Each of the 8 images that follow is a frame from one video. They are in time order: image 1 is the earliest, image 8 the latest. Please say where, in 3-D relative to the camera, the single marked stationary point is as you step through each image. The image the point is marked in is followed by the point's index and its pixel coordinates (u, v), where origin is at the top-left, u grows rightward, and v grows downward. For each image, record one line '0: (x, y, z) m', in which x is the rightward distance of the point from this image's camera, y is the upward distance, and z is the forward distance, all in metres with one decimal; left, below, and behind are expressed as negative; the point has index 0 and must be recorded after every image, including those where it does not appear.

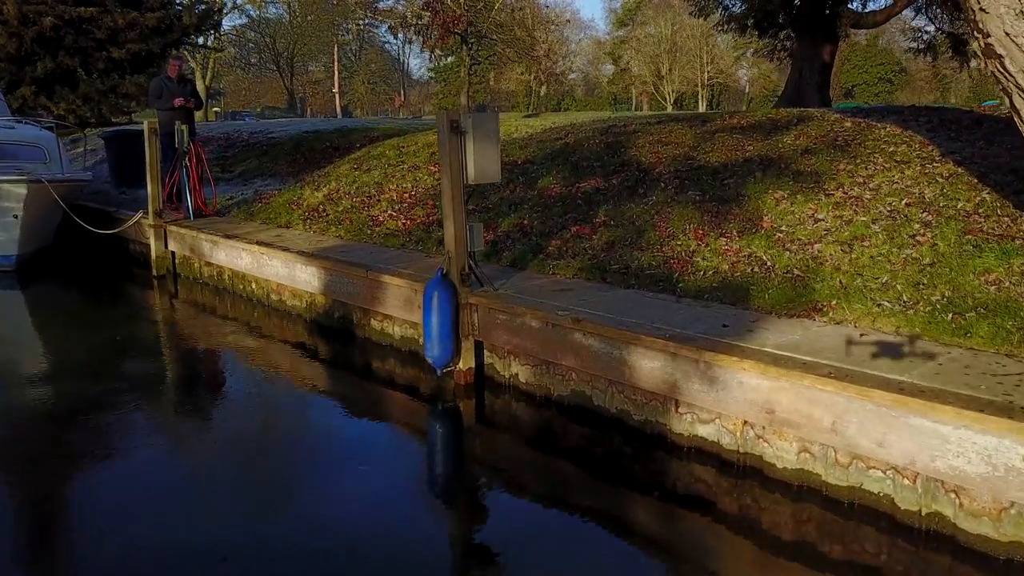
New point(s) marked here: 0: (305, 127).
0: (-5.1, +3.9, +18.2) m
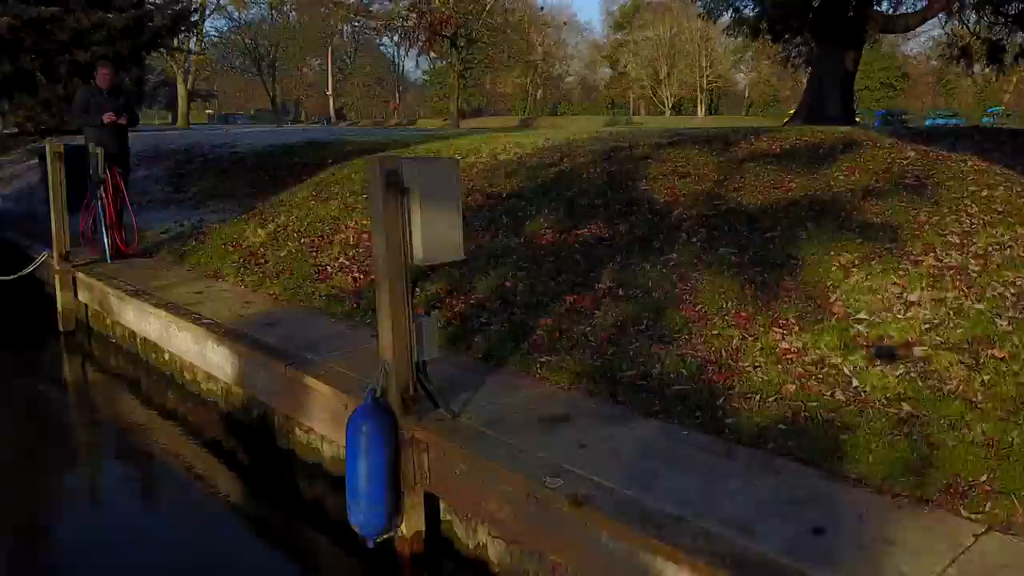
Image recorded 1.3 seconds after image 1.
0: (-5.3, +3.2, +16.5) m
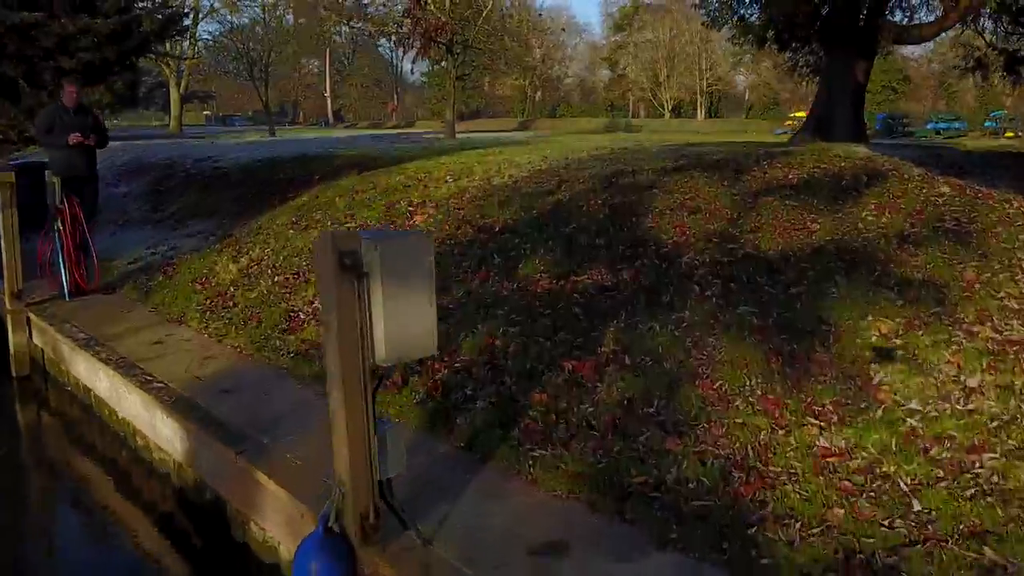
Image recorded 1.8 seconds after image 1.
0: (-5.4, +2.8, +15.9) m
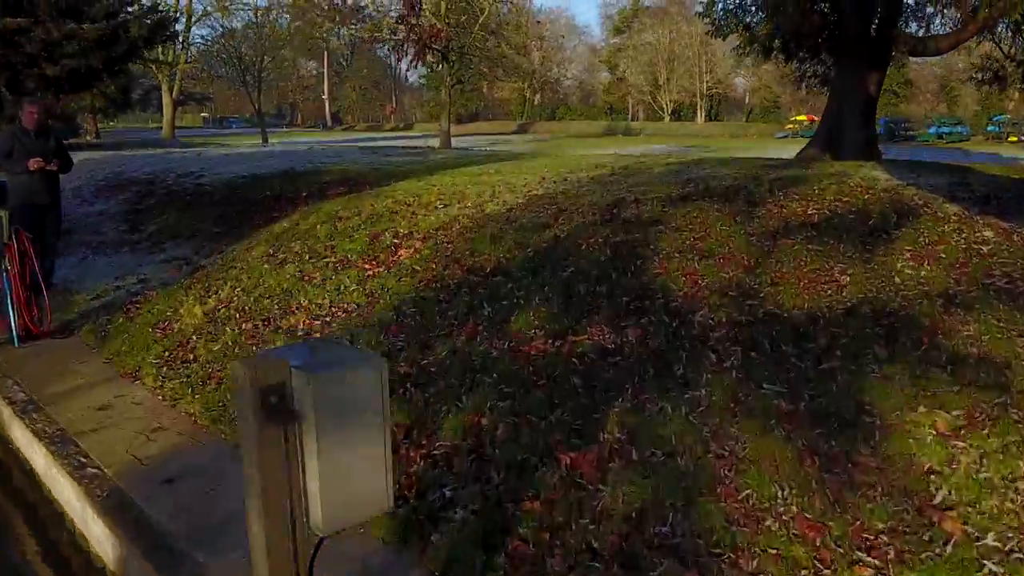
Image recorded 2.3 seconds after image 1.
0: (-5.5, +2.4, +15.2) m
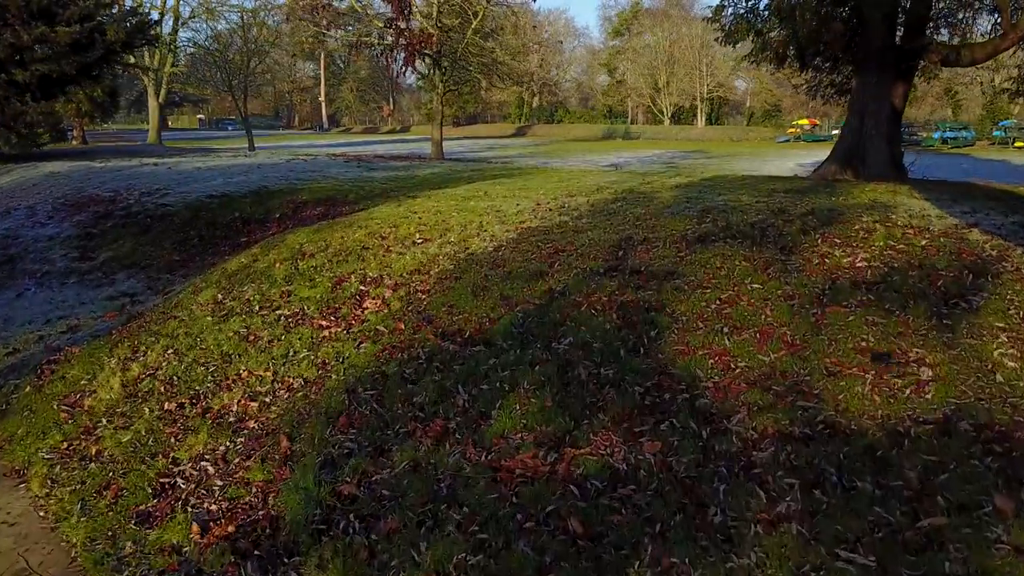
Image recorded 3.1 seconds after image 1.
0: (-5.6, +1.9, +14.0) m
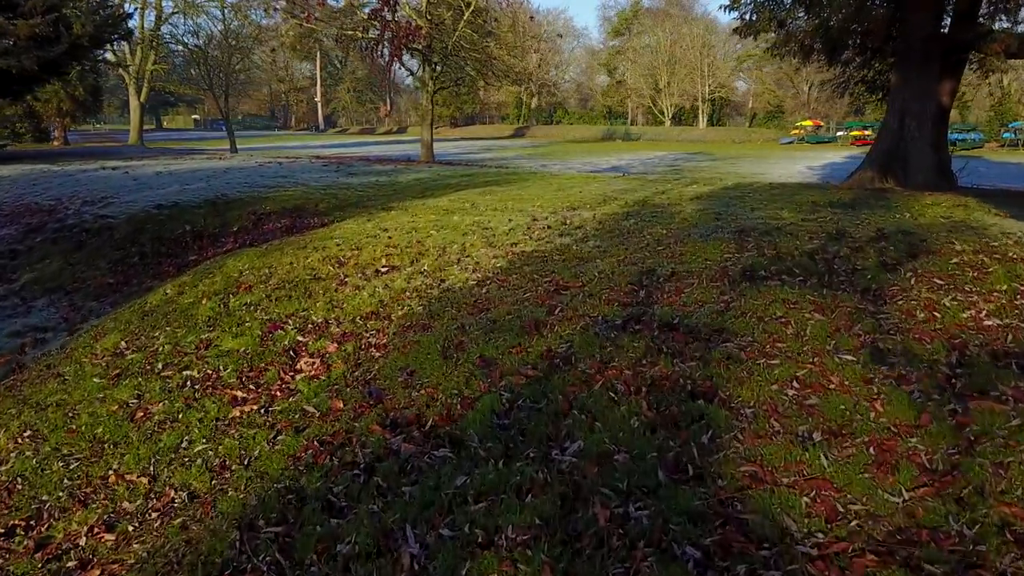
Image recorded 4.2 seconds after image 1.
0: (-5.7, +1.5, +12.3) m
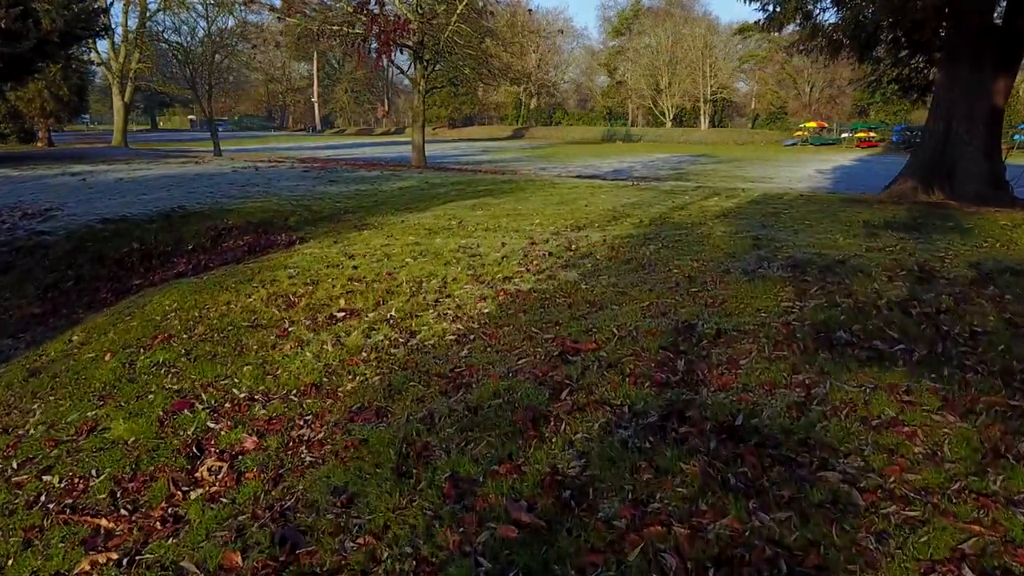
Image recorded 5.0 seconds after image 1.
0: (-5.8, +1.2, +10.9) m
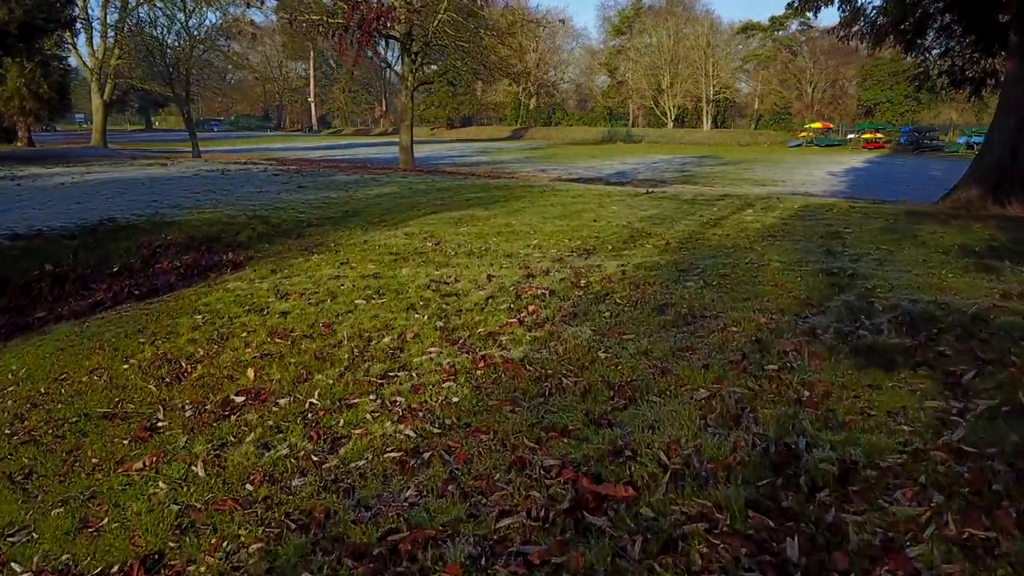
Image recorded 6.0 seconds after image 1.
0: (-5.9, +0.8, +9.2) m
